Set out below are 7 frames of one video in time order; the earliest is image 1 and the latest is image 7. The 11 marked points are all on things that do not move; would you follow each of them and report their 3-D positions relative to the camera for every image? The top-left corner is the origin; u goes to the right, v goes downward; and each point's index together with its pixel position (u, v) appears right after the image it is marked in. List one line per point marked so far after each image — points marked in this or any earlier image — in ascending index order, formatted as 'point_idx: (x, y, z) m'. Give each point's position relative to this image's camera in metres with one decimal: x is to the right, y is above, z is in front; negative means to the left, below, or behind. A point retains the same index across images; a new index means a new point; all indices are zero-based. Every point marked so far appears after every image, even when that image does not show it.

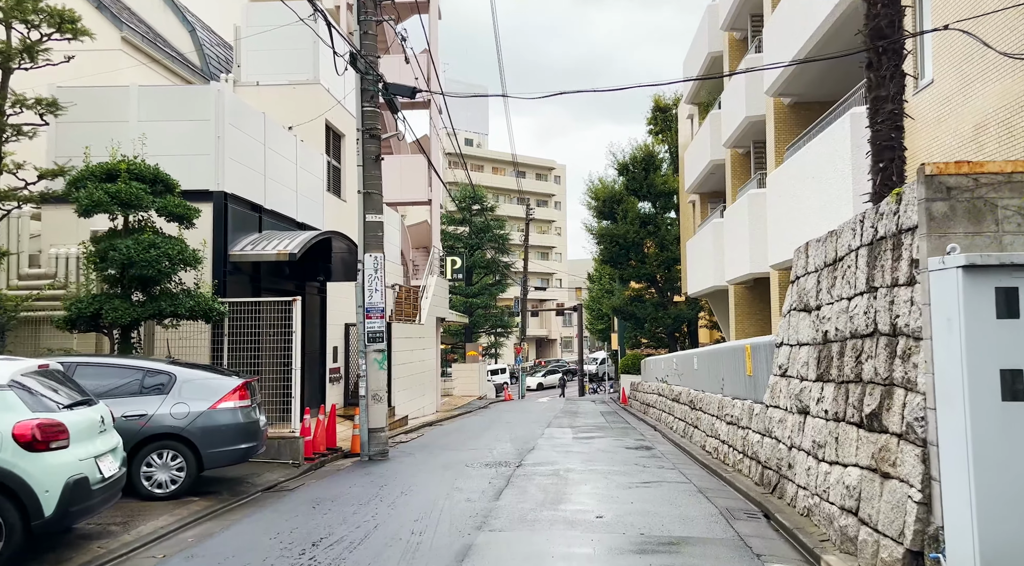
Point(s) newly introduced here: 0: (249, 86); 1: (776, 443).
0: (-5.7, +4.3, +17.7) m
1: (+2.8, -1.7, +8.8) m
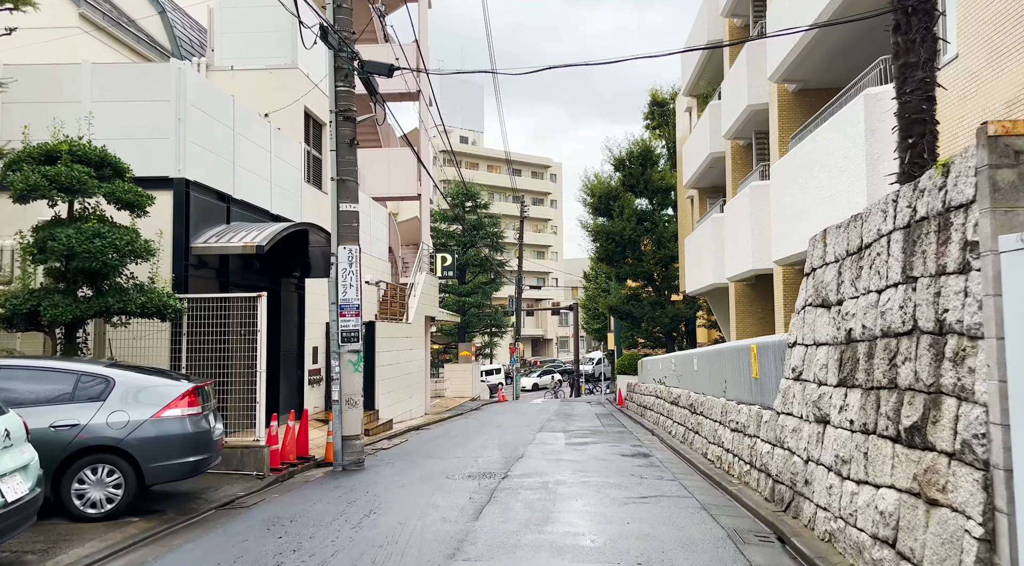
0: (-5.9, +4.3, +16.7) m
1: (+2.6, -1.6, +7.8) m
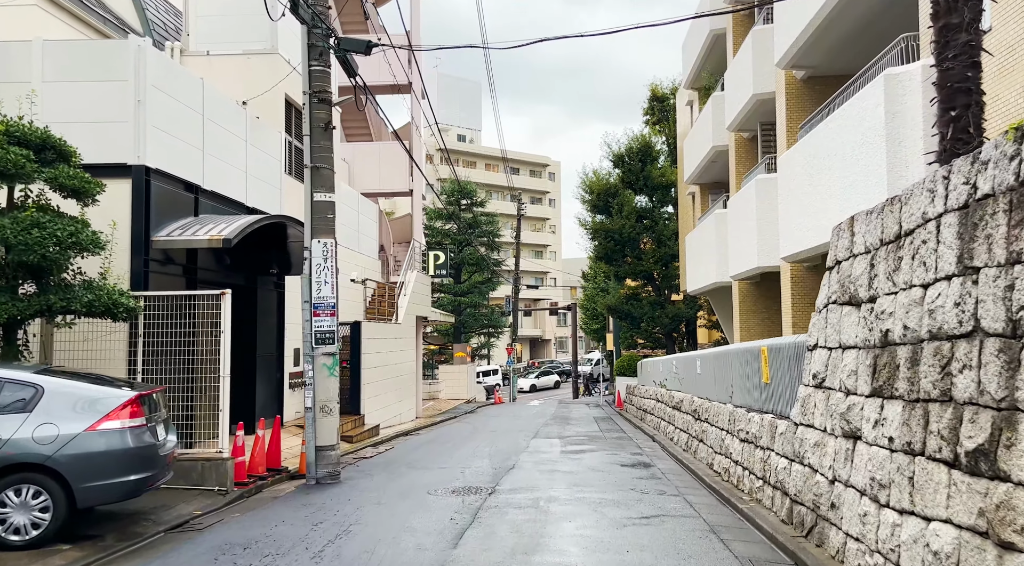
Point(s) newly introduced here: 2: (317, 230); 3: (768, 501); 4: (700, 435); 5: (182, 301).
0: (-6.0, +4.4, +15.8) m
1: (+2.5, -1.6, +6.9) m
2: (-2.6, +0.7, +10.7) m
3: (+2.6, -2.2, +8.2) m
4: (+3.0, -2.4, +13.1) m
5: (-4.0, -0.2, +9.9) m
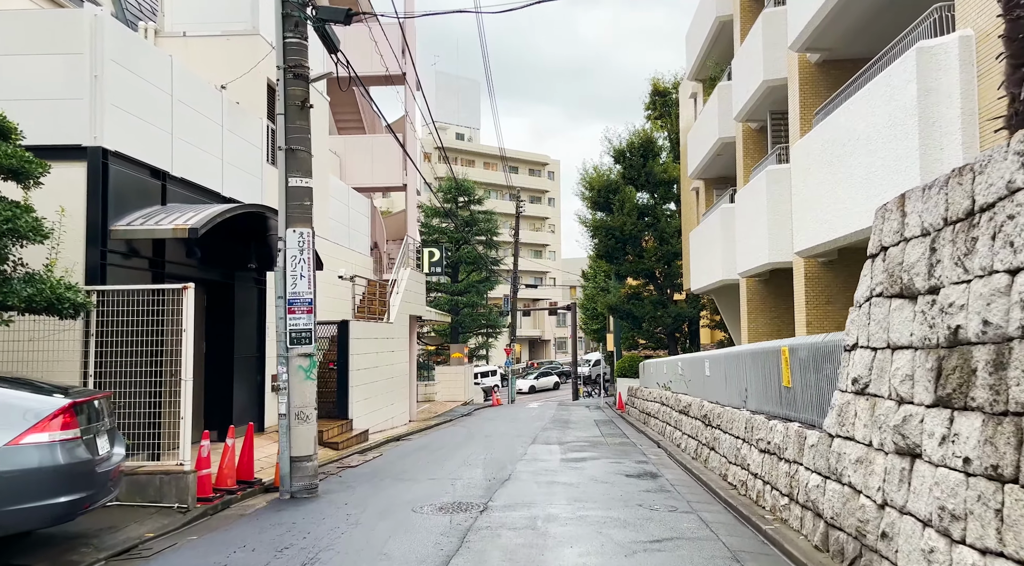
0: (-6.1, +4.5, +14.8) m
1: (+2.5, -1.5, +5.9) m
2: (-2.6, +0.8, +9.7) m
3: (+2.5, -2.1, +7.2) m
4: (+2.9, -2.4, +12.1) m
5: (-4.0, -0.1, +8.9) m
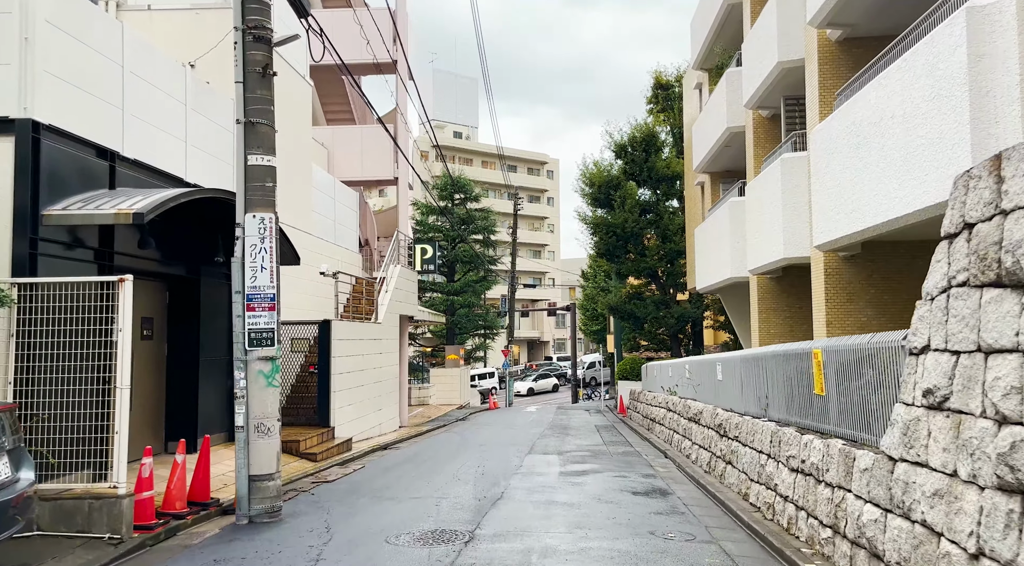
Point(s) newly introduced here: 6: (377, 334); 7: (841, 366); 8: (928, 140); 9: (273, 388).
0: (-6.2, +4.5, +13.5) m
1: (+2.4, -1.5, +4.7) m
2: (-2.7, +0.8, +8.5) m
3: (+2.4, -2.0, +6.0) m
4: (+2.8, -2.3, +10.9) m
5: (-4.1, -0.1, +7.7) m
6: (-3.1, -1.2, +19.1) m
7: (+3.0, -0.8, +7.7) m
8: (+4.8, +1.7, +9.6) m
9: (-2.5, -1.1, +8.5) m
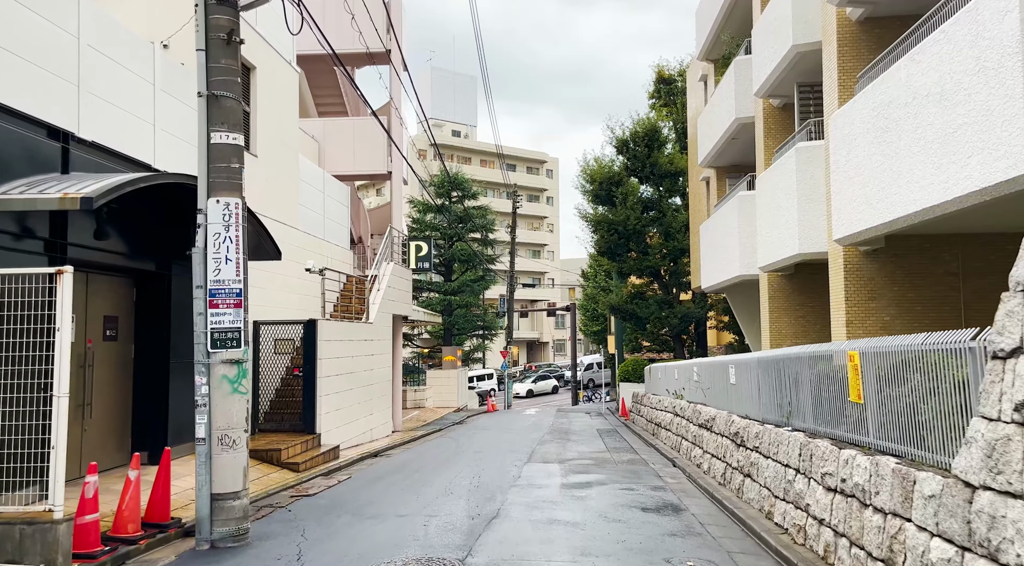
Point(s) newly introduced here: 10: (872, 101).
0: (-6.2, +4.6, +12.6) m
1: (+2.4, -1.4, +3.7) m
2: (-2.7, +0.9, +7.5) m
3: (+2.4, -2.0, +5.0) m
4: (+2.8, -2.2, +9.9) m
5: (-4.1, 0.0, +6.7) m
6: (-3.2, -1.1, +18.1) m
7: (+2.9, -0.7, +6.7) m
8: (+4.8, +1.7, +8.7) m
9: (-2.5, -1.0, +7.6) m
10: (+5.0, +2.5, +11.2) m
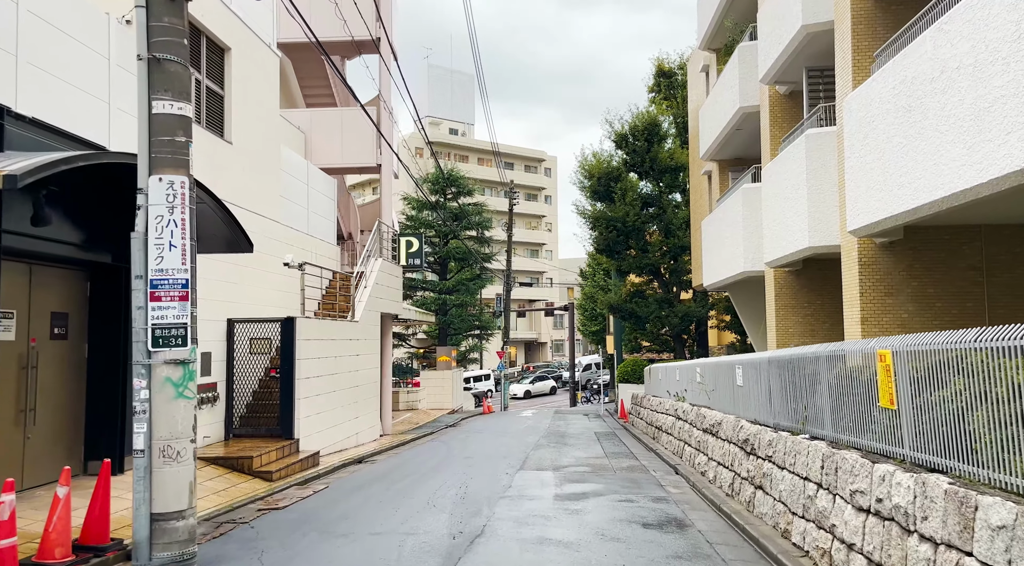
0: (-6.4, +4.7, +11.7) m
1: (+2.2, -1.3, +2.8) m
2: (-2.9, +1.0, +6.6) m
3: (+2.3, -1.9, +4.1) m
4: (+2.7, -2.1, +9.0) m
5: (-4.3, +0.1, +5.8) m
6: (-3.3, -1.1, +17.2) m
7: (+2.8, -0.7, +5.8) m
8: (+4.6, +1.8, +7.8) m
9: (-2.6, -0.9, +6.7) m
10: (+4.8, +2.6, +10.3) m
